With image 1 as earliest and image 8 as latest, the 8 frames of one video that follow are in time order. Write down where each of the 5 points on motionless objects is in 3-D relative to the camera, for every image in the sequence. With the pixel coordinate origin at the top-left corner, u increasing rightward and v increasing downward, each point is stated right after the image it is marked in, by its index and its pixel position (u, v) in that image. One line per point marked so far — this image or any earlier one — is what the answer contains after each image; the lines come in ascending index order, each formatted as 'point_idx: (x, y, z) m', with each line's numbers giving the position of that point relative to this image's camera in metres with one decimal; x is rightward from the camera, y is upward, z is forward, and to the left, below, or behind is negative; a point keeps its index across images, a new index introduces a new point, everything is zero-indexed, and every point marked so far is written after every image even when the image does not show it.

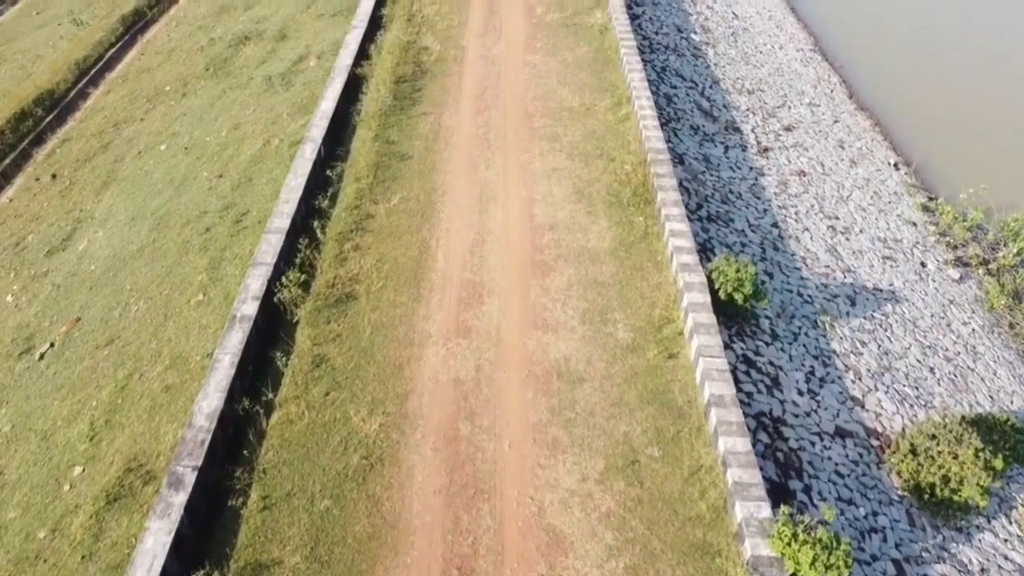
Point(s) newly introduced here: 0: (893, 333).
0: (+5.3, -0.6, +11.7) m
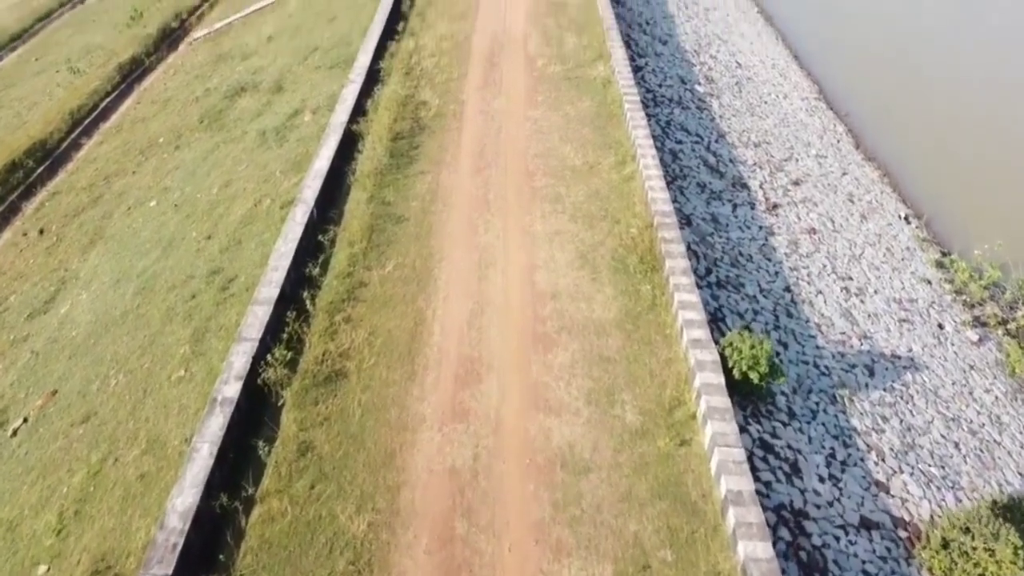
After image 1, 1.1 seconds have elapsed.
0: (+5.3, -1.5, +11.1) m
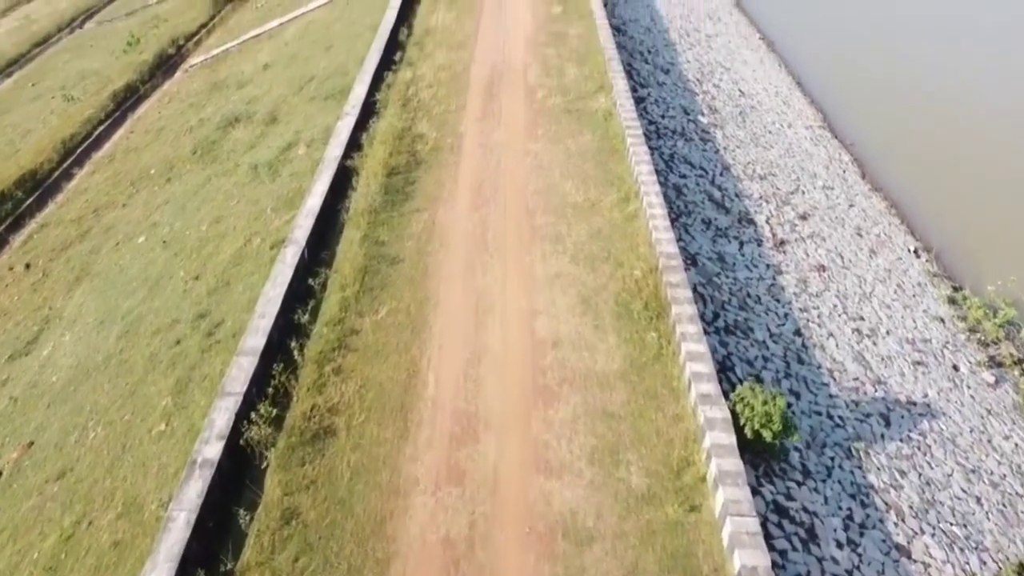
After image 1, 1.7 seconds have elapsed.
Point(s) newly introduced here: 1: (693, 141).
0: (+5.3, -2.1, +10.6) m
1: (+3.6, +2.9, +16.6) m
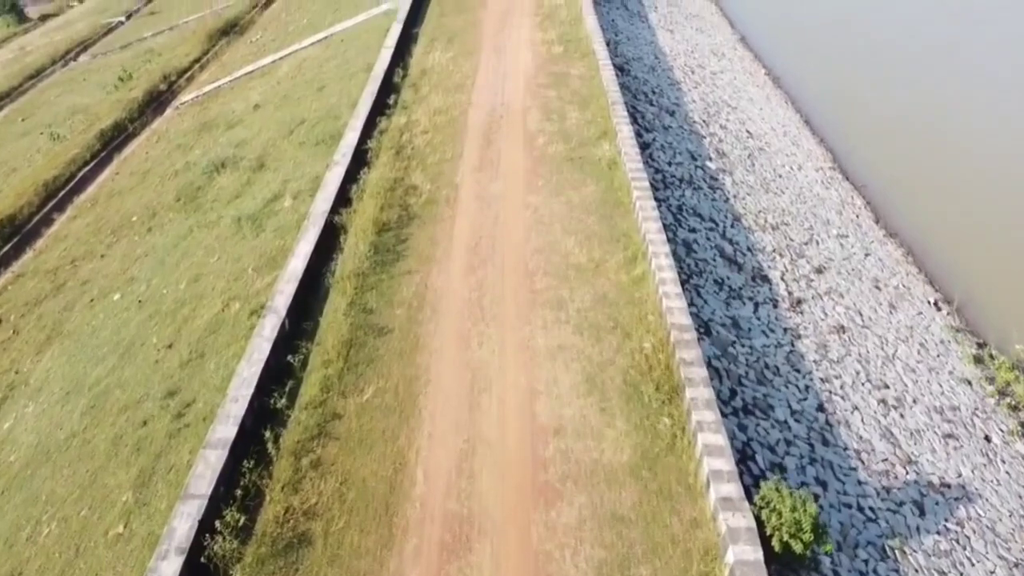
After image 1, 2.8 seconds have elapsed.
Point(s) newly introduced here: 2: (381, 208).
0: (+5.3, -3.0, +9.6) m
1: (+3.6, +1.8, +15.8) m
2: (-2.0, +1.2, +13.0) m
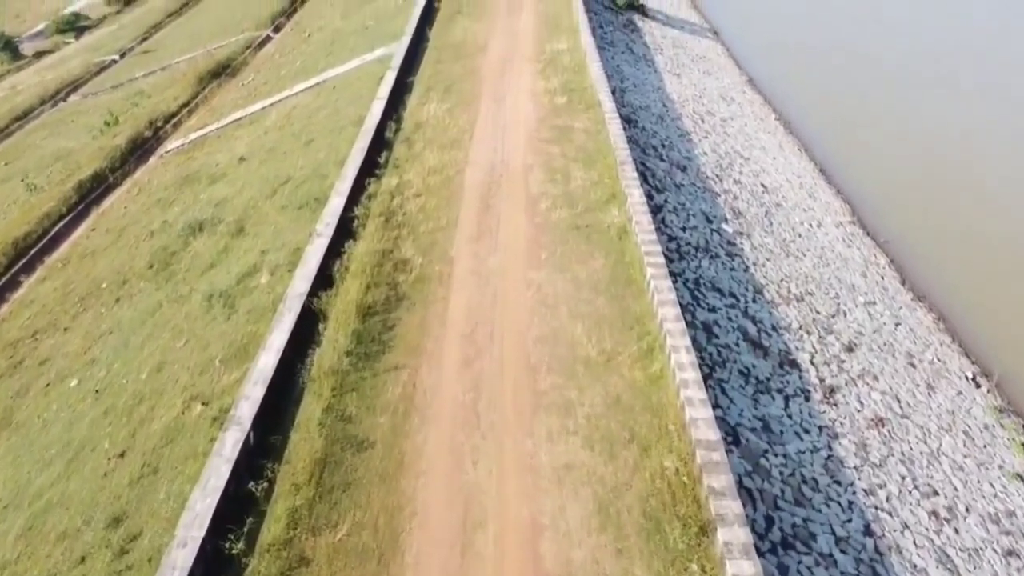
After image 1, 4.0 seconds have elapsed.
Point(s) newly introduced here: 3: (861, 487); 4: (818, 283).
0: (+5.3, -4.1, +8.1) m
1: (+3.6, +0.5, +14.5) m
2: (-2.0, 0.0, +11.7) m
3: (+4.2, -2.4, +10.1) m
4: (+5.8, +0.1, +15.9) m
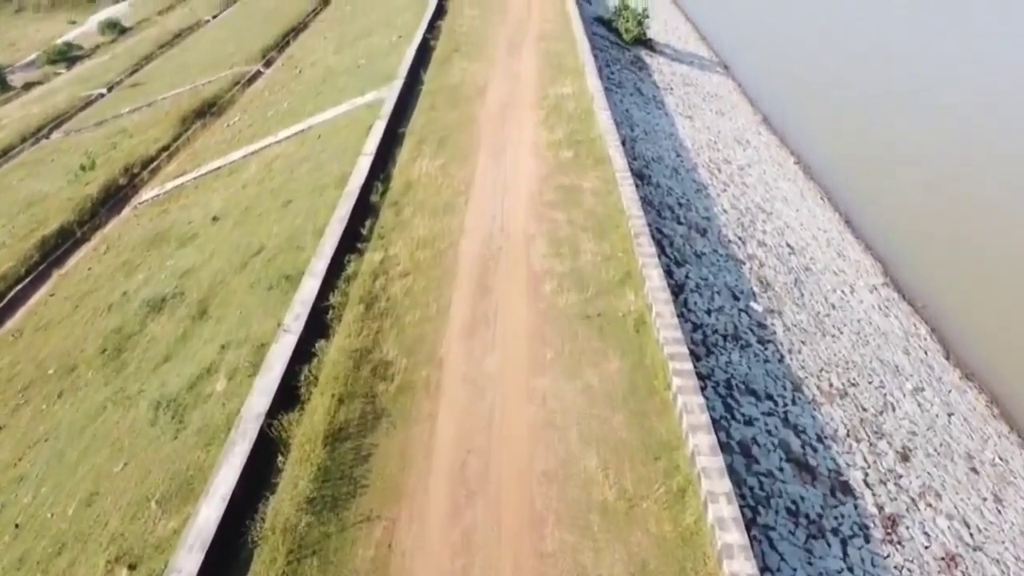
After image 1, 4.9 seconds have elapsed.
0: (+5.3, -5.4, +6.1) m
1: (+3.6, -0.9, +12.6) m
2: (-2.0, -1.3, +9.8) m
3: (+4.2, -3.7, +8.2) m
4: (+5.8, -1.4, +14.0) m
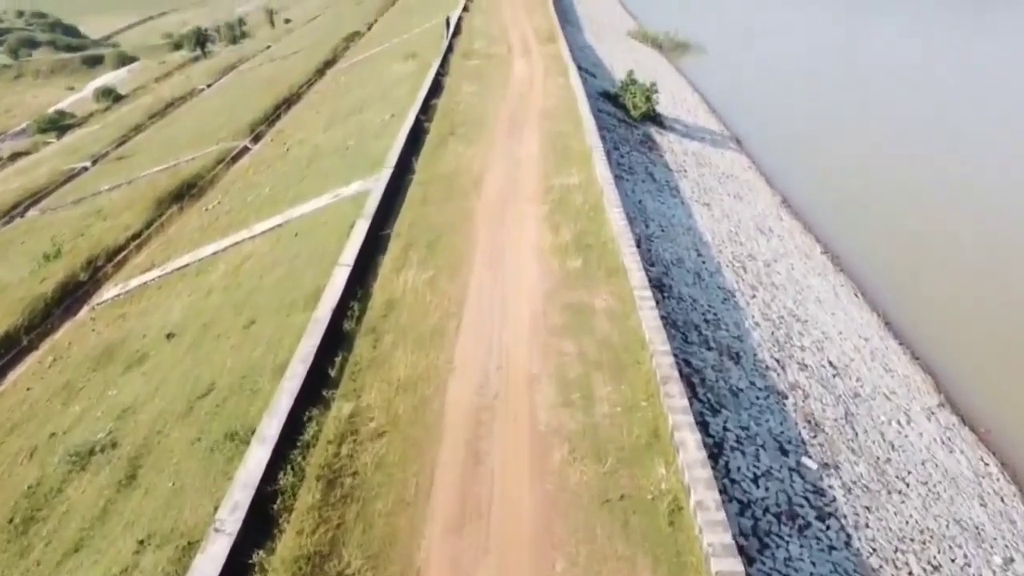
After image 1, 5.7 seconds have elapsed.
0: (+5.2, -6.9, +3.3) m
1: (+3.6, -2.9, +10.0) m
2: (-2.0, -3.2, +7.2) m
3: (+4.2, -5.4, +5.5) m
4: (+5.8, -3.4, +11.4) m
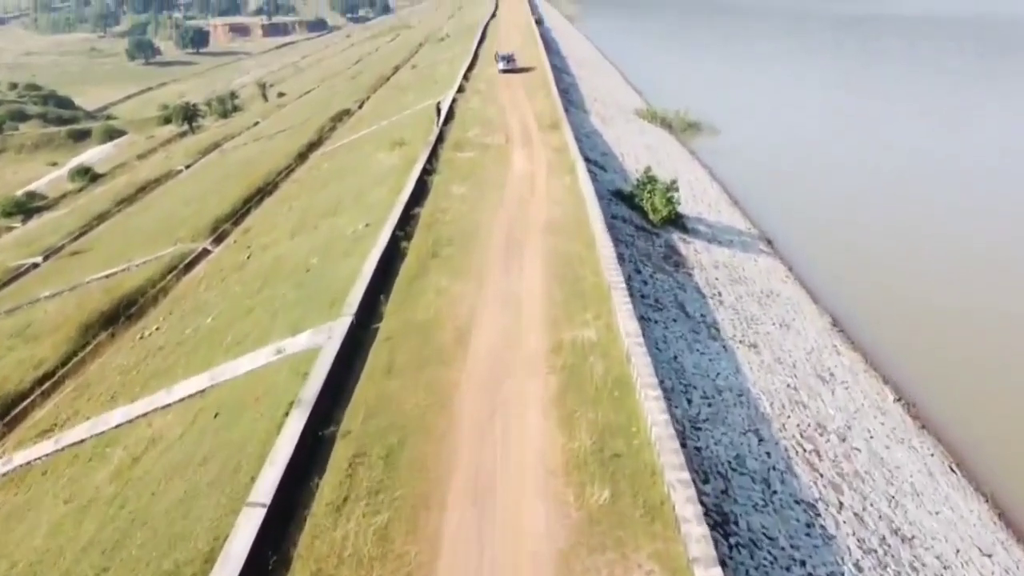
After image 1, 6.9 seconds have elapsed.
0: (+5.2, -9.0, -2.0) m
1: (+3.5, -5.5, +5.0) m
2: (-2.1, -5.5, +2.2) m
3: (+4.1, -7.6, +0.2) m
4: (+5.7, -6.1, +6.3) m
